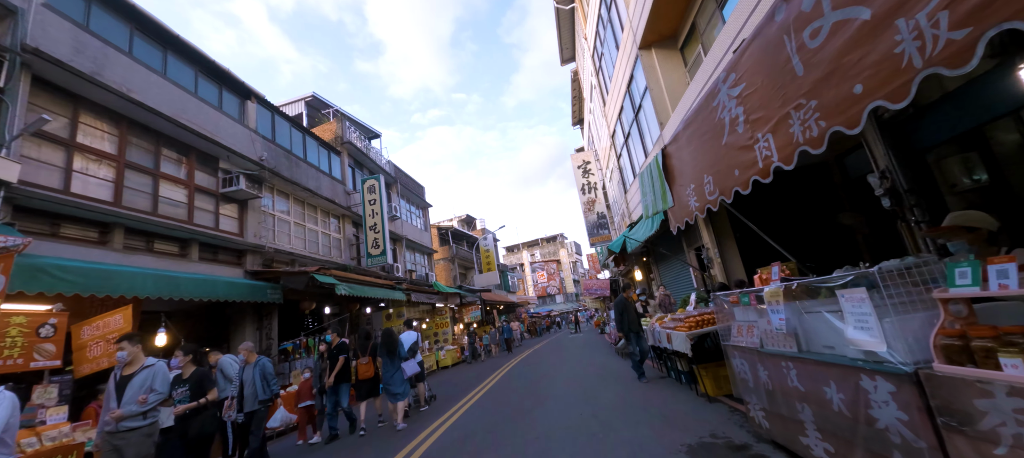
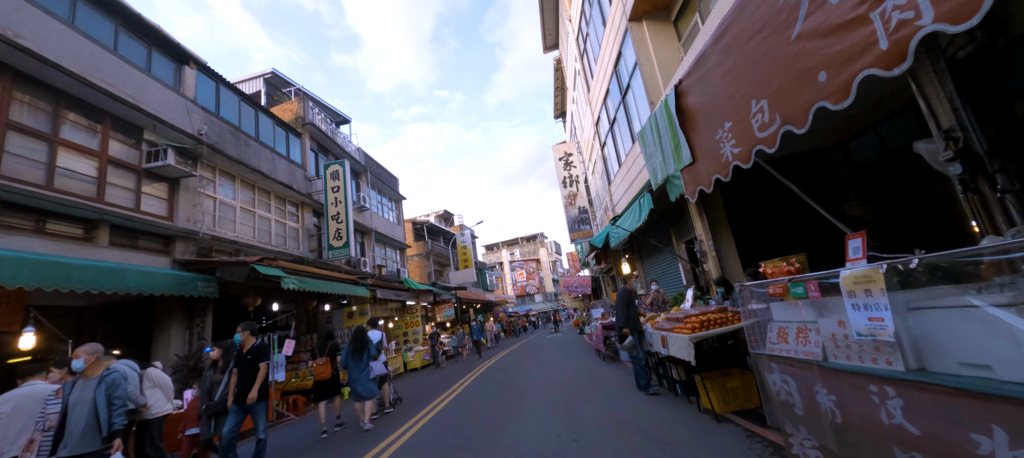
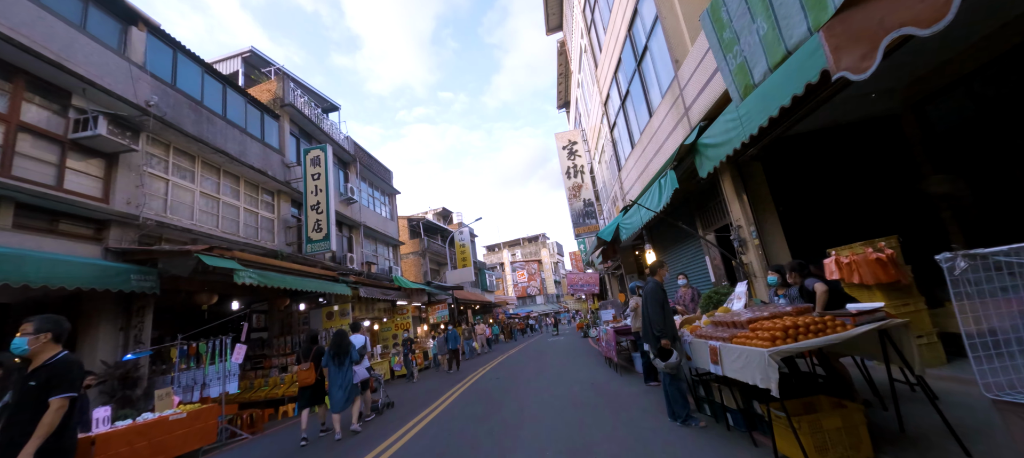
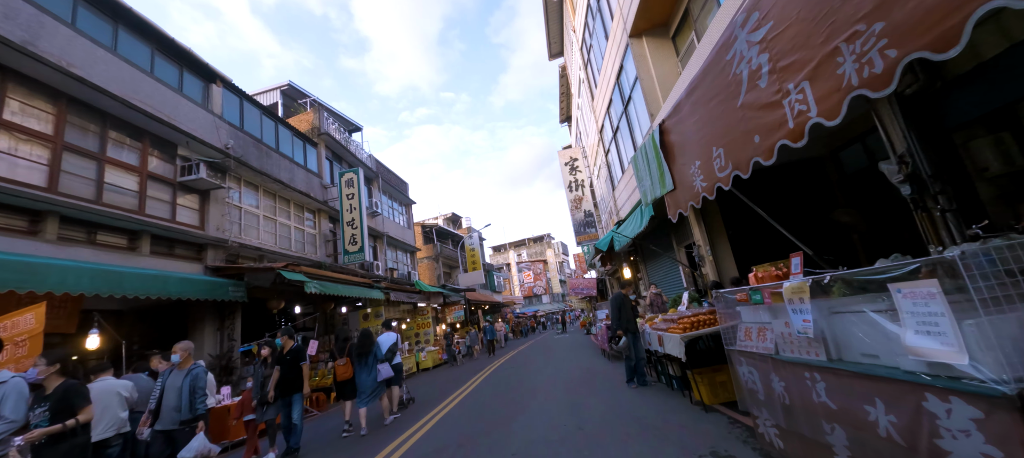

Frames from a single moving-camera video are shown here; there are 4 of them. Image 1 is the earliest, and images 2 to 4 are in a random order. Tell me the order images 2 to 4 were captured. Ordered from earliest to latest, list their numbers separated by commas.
4, 2, 3
